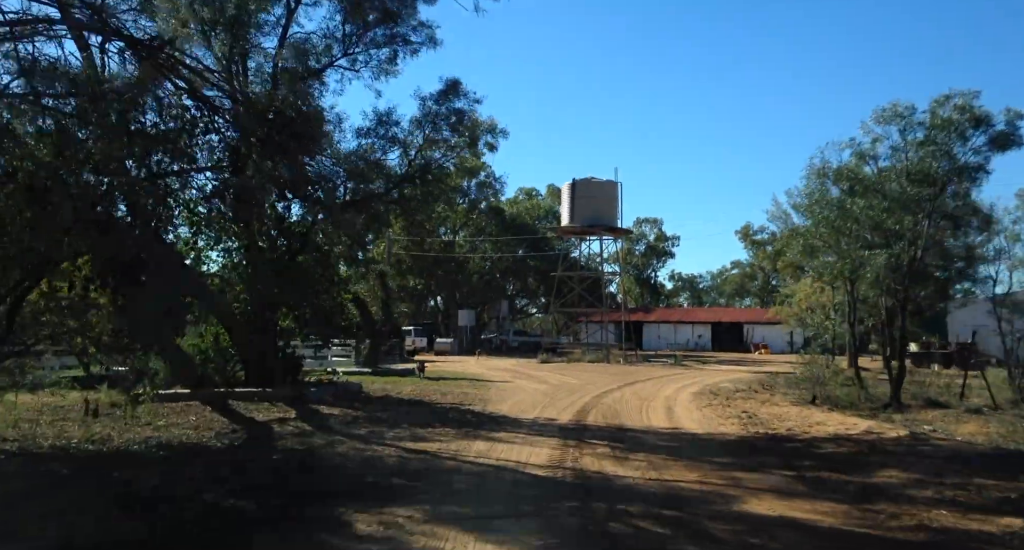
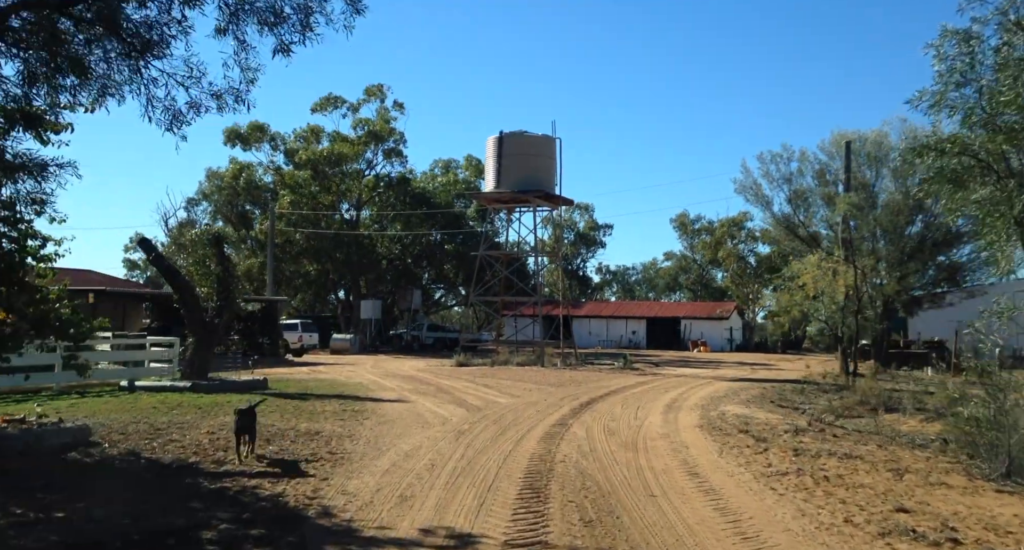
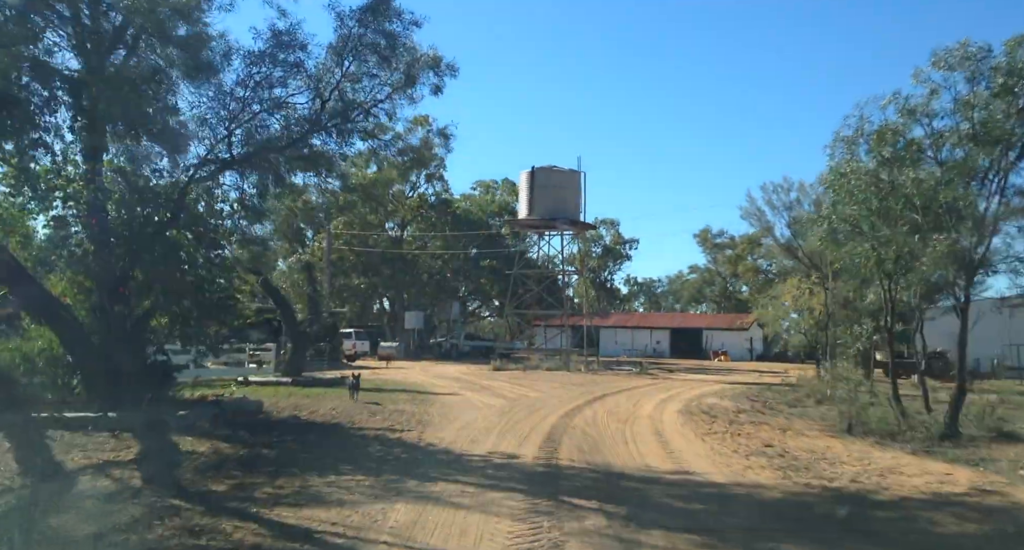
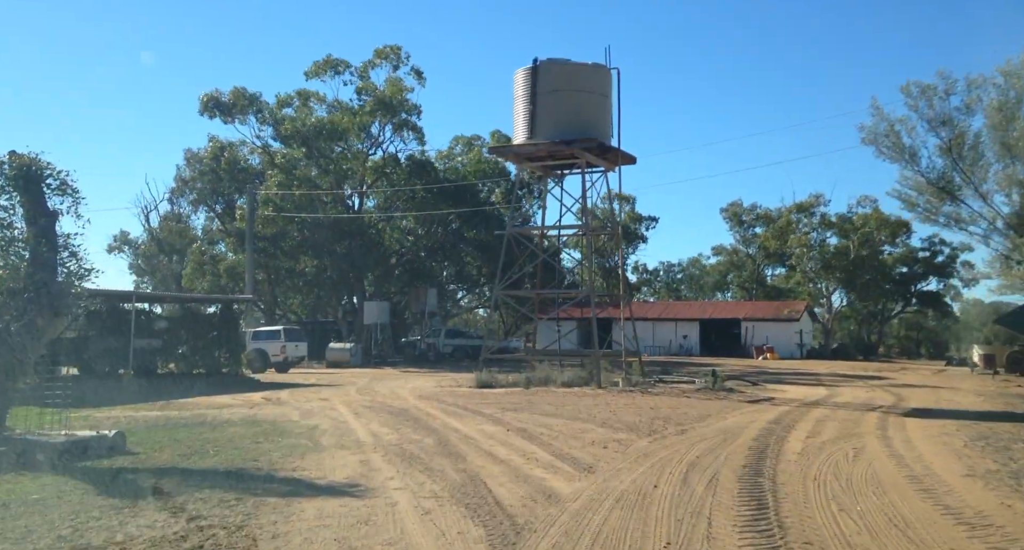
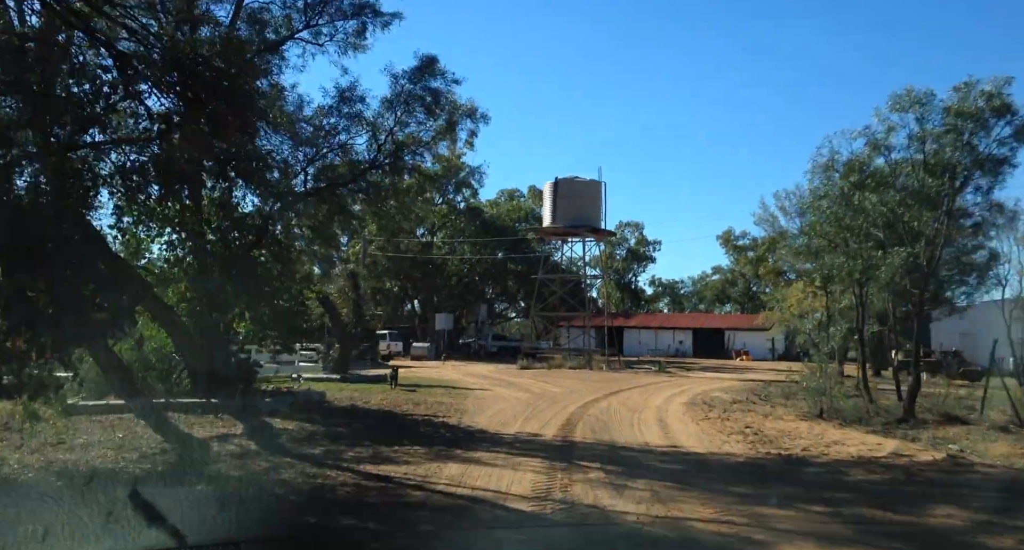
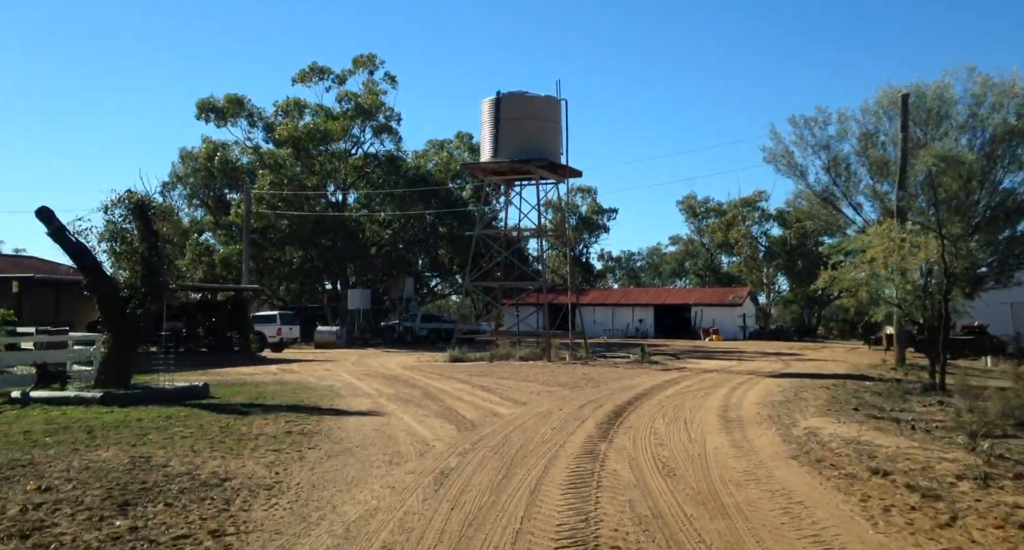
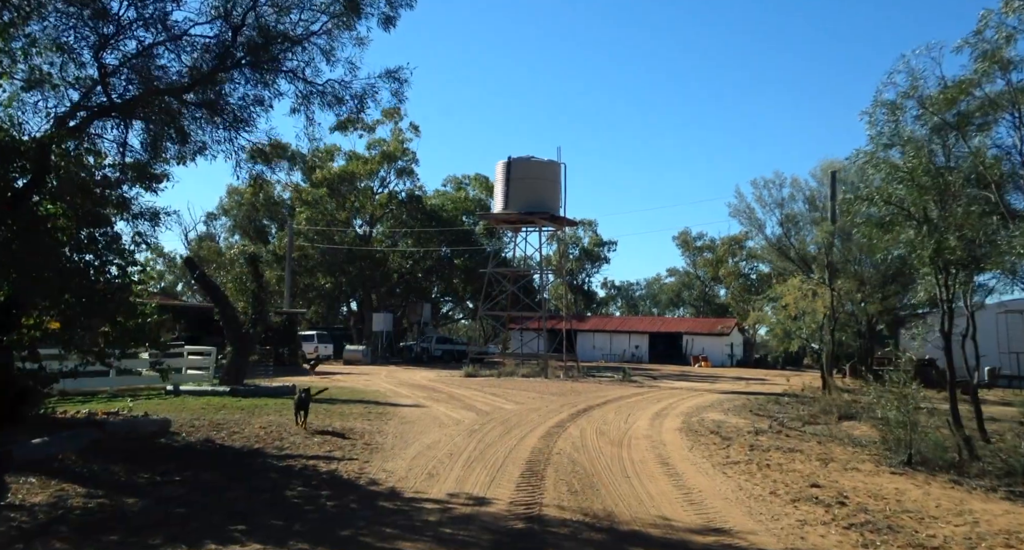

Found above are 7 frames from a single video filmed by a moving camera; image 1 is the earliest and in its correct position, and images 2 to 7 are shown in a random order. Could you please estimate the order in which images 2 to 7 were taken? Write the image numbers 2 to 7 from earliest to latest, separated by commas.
5, 3, 7, 2, 6, 4
